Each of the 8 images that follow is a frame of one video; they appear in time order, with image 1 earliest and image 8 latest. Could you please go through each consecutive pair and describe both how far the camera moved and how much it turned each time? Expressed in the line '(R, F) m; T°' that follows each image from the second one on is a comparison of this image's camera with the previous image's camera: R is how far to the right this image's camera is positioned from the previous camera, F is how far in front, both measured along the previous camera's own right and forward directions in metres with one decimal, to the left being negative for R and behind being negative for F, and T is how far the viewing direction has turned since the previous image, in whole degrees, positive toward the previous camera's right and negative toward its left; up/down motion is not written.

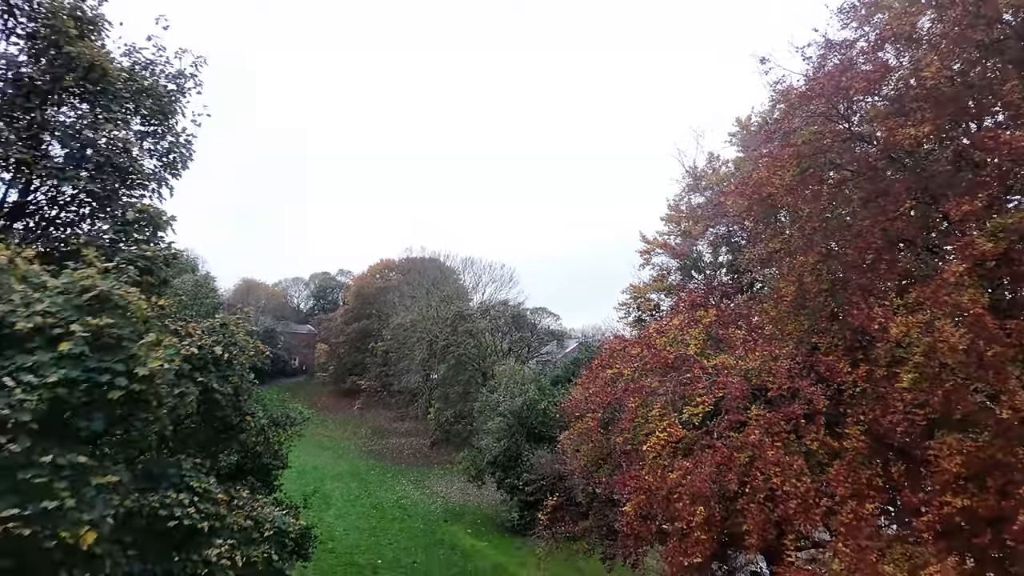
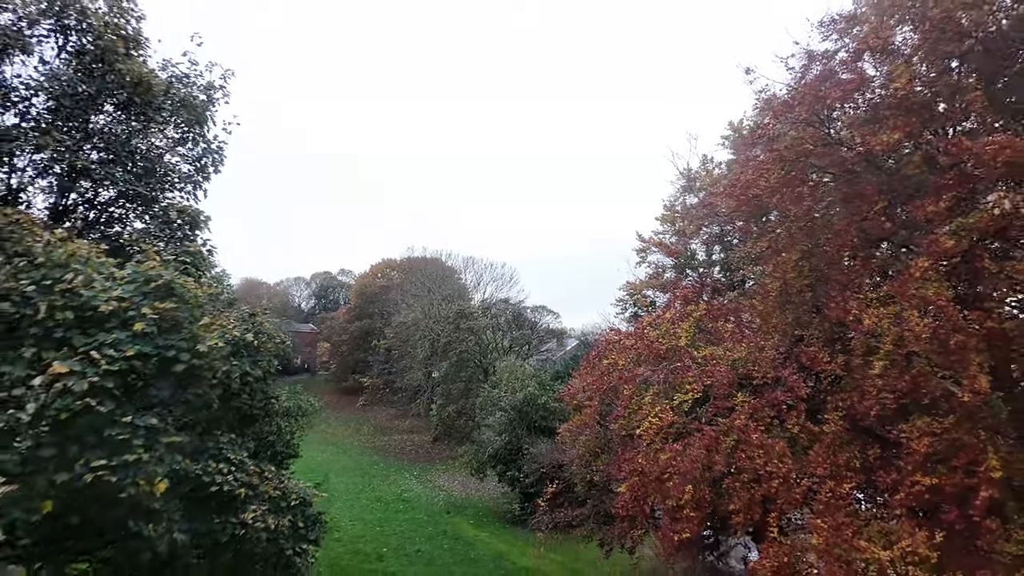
(0.0, -0.5) m; 0°
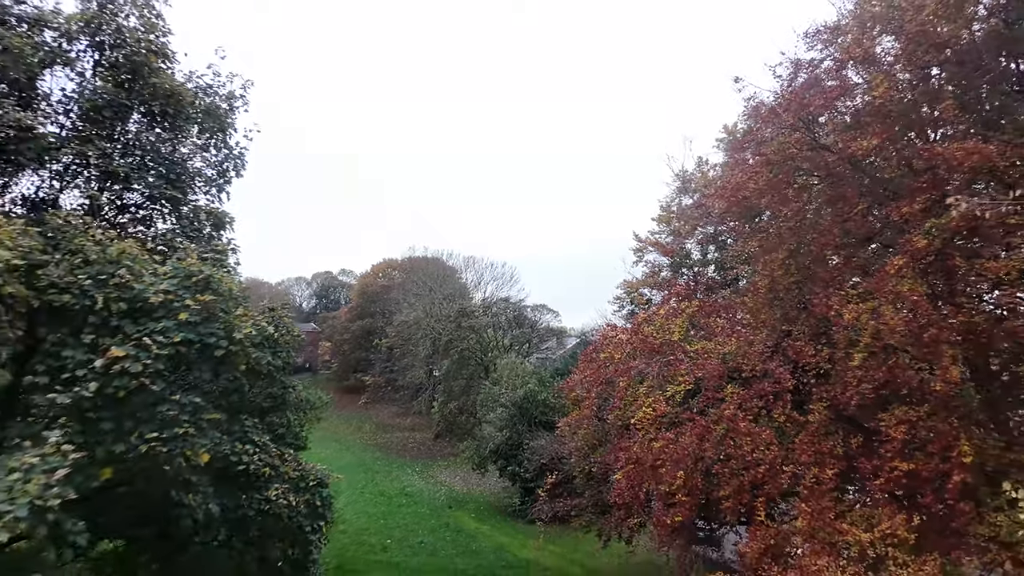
(0.0, -0.5) m; 0°
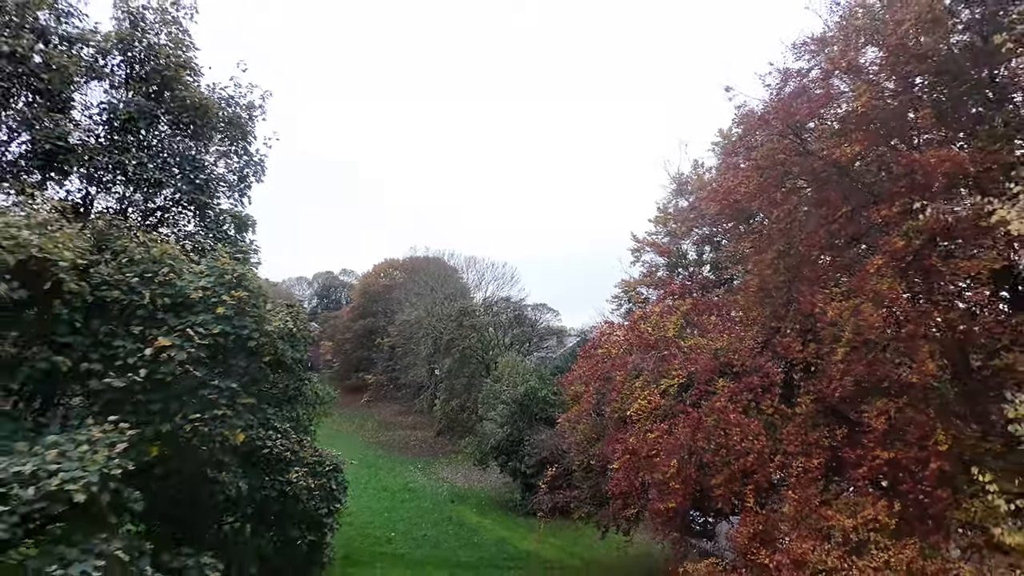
(0.0, -0.5) m; 0°
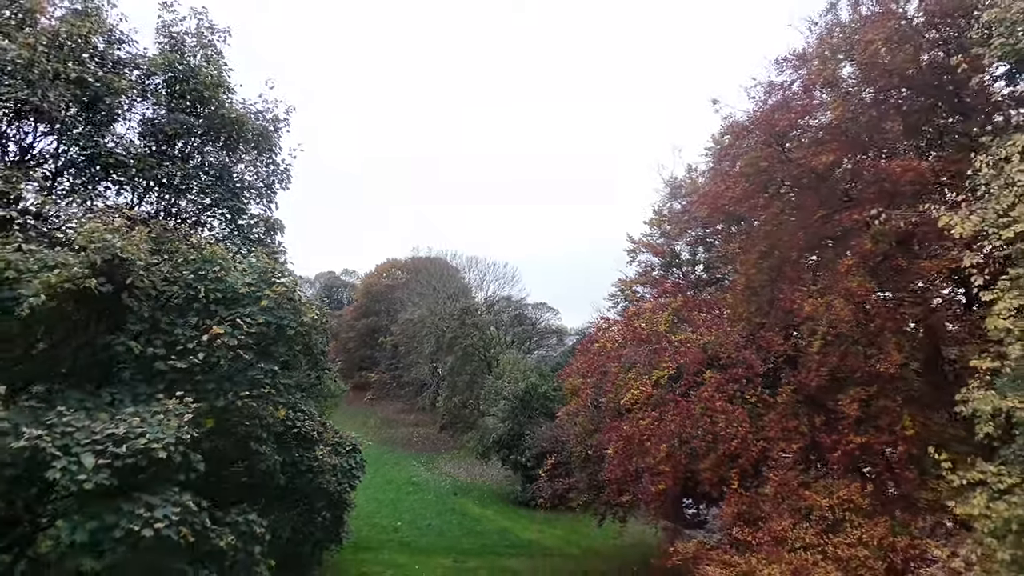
(0.0, -0.7) m; 0°
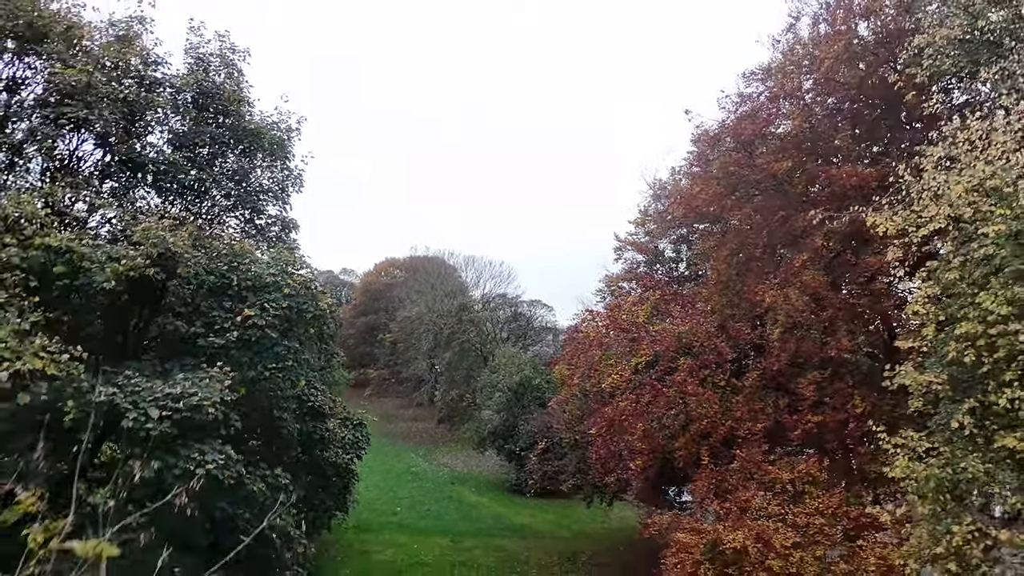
(+0.1, -0.9) m; 0°
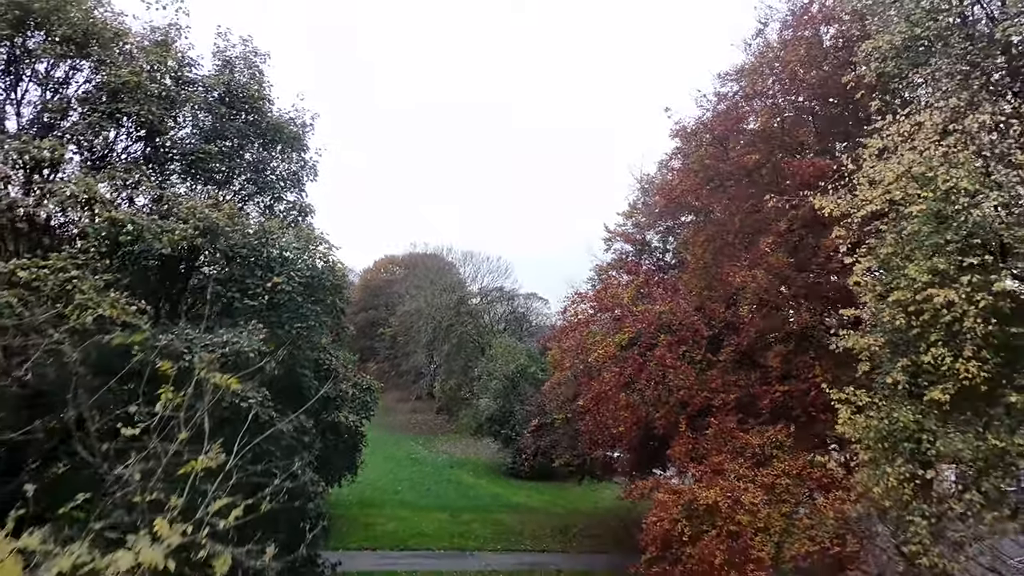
(+0.1, -1.0) m; 0°
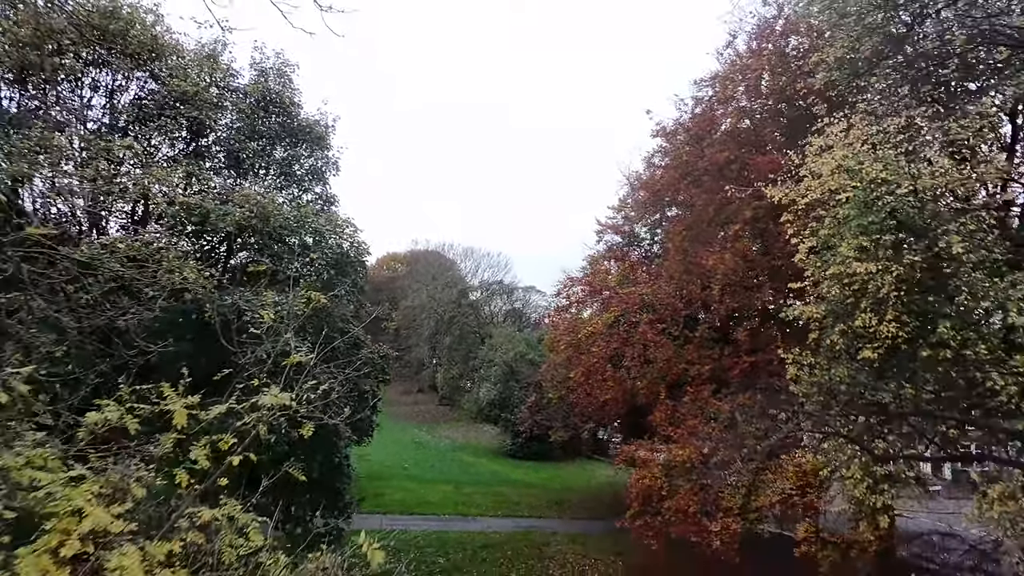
(0.0, -1.4) m; 0°
